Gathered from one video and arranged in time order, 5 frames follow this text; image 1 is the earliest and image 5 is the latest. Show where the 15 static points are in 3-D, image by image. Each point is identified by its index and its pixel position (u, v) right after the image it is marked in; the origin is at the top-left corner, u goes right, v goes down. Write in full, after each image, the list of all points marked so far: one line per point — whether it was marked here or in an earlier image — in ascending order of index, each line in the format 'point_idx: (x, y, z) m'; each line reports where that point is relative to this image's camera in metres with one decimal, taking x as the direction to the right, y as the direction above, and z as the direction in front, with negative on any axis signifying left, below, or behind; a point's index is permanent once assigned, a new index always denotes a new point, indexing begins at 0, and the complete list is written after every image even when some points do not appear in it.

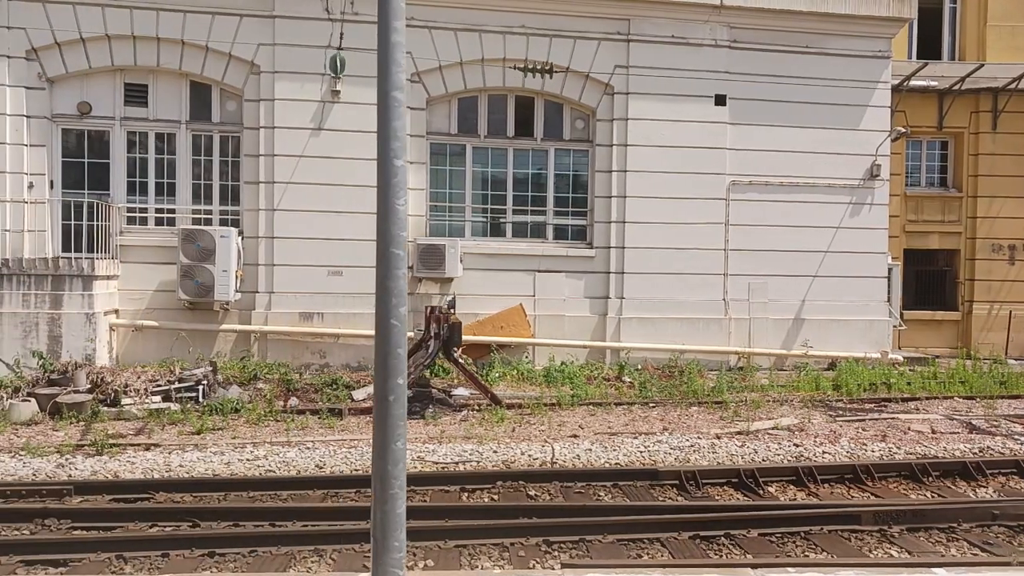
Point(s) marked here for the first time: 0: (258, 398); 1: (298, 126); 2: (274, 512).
0: (-2.9, -1.2, +8.9) m
1: (-3.2, +2.5, +11.9) m
2: (-1.6, -1.6, +5.4) m
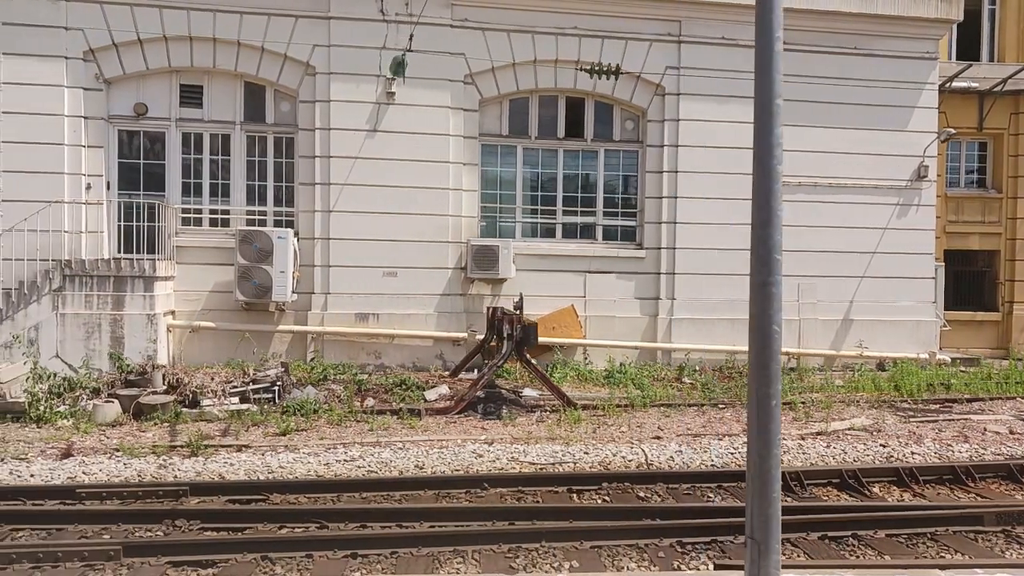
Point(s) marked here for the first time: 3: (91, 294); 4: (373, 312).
0: (-2.0, -1.3, +8.9) m
1: (-2.4, +2.5, +11.9) m
2: (-0.8, -1.6, +5.4) m
3: (-5.7, -0.1, +10.5) m
4: (-2.1, -0.4, +12.0) m
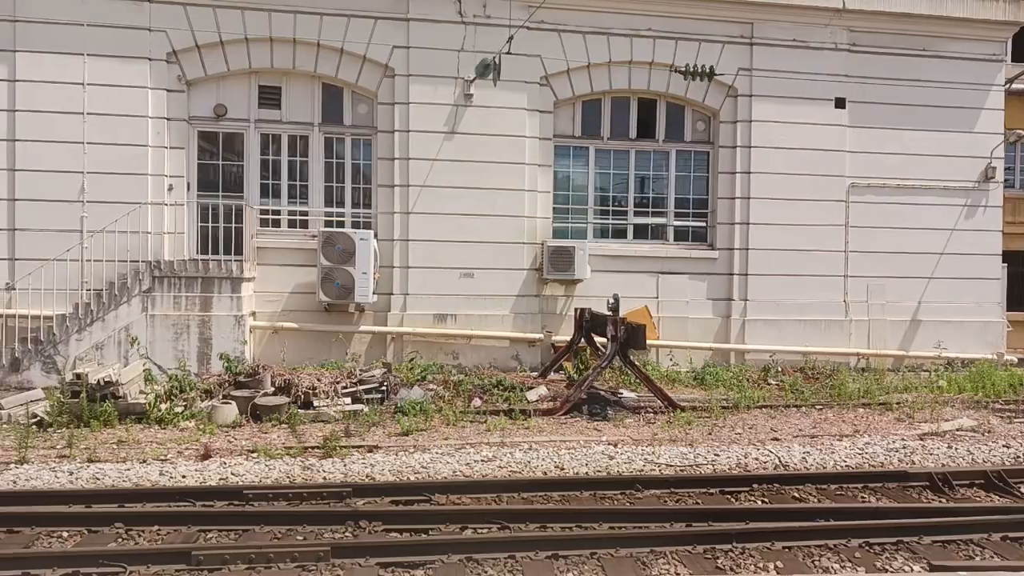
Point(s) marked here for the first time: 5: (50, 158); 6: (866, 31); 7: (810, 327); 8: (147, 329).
0: (-0.8, -1.3, +8.9) m
1: (-1.2, +2.4, +11.9) m
2: (+0.5, -1.6, +5.4) m
3: (-4.5, -0.1, +10.6) m
4: (-1.0, -0.4, +12.0) m
5: (-6.5, +1.8, +10.9) m
6: (+6.0, +4.3, +13.1) m
7: (+5.0, -0.6, +12.9) m
8: (-4.9, -0.6, +10.4) m
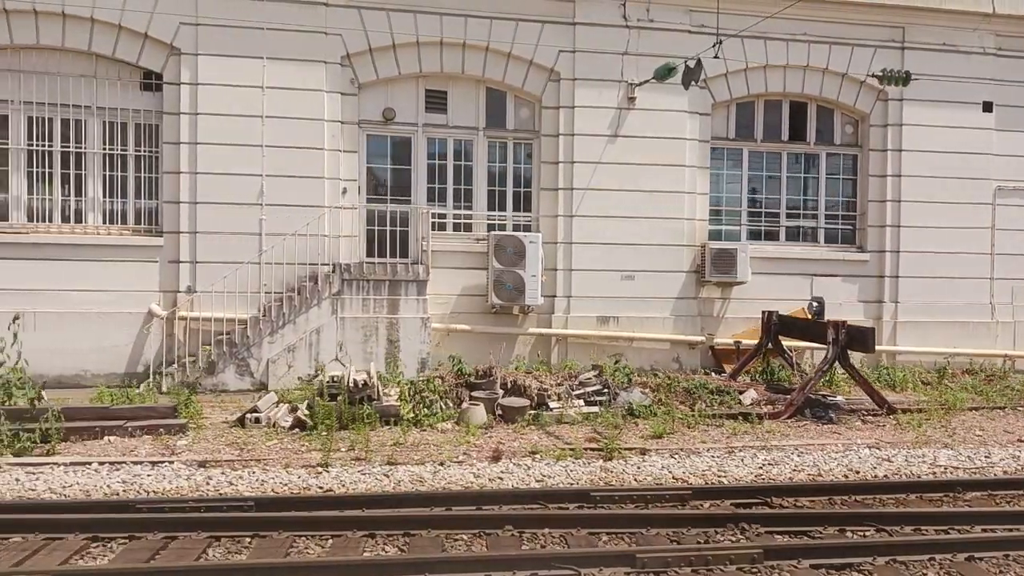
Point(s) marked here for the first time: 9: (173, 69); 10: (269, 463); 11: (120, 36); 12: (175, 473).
0: (+1.7, -1.3, +9.0) m
1: (+1.3, +2.4, +12.0) m
2: (+3.0, -1.6, +5.5) m
3: (-2.0, -0.2, +10.6) m
4: (+1.6, -0.4, +12.1) m
5: (-4.0, +1.8, +11.0) m
6: (+8.5, +4.3, +13.2) m
7: (+7.5, -0.7, +13.0) m
8: (-2.4, -0.6, +10.5) m
9: (-4.8, +3.1, +10.9) m
10: (-2.1, -1.5, +6.7) m
11: (-5.4, +3.5, +10.7) m
12: (-2.7, -1.5, +6.3) m
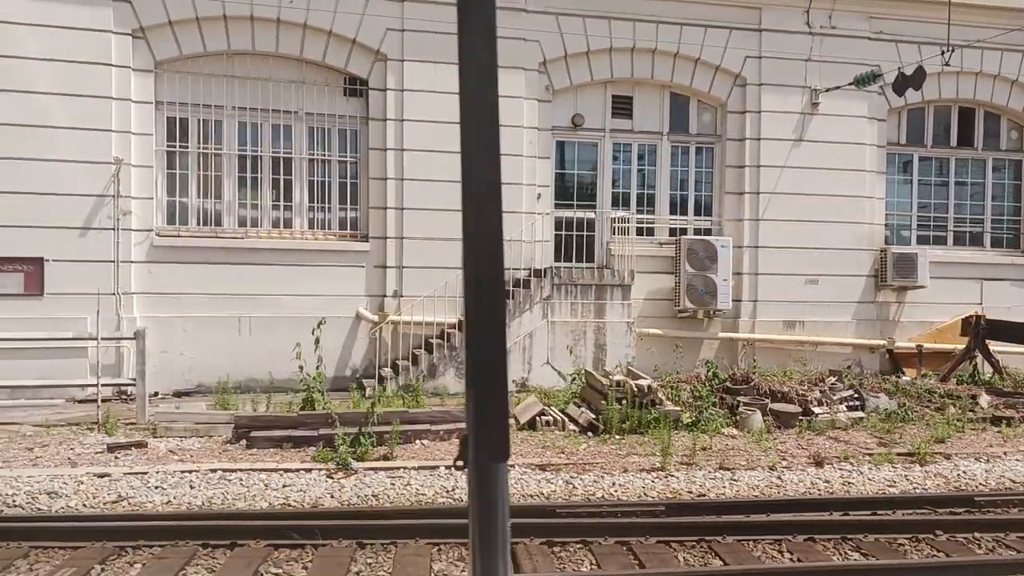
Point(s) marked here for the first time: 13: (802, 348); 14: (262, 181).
0: (+4.6, -1.4, +9.1) m
1: (+4.2, +2.3, +12.1) m
2: (+5.9, -1.7, +5.6) m
3: (+0.9, -0.2, +10.7) m
4: (+4.4, -0.5, +12.2) m
5: (-1.1, +1.7, +11.0) m
6: (+11.4, +4.2, +13.3) m
7: (+10.4, -0.8, +13.1) m
8: (+0.5, -0.7, +10.6) m
9: (-1.9, +3.0, +10.9) m
10: (+0.8, -1.5, +6.7) m
11: (-2.5, +3.4, +10.8) m
12: (+0.2, -1.6, +6.4) m
13: (+4.5, -0.9, +12.1) m
14: (-3.5, +1.5, +10.8) m
